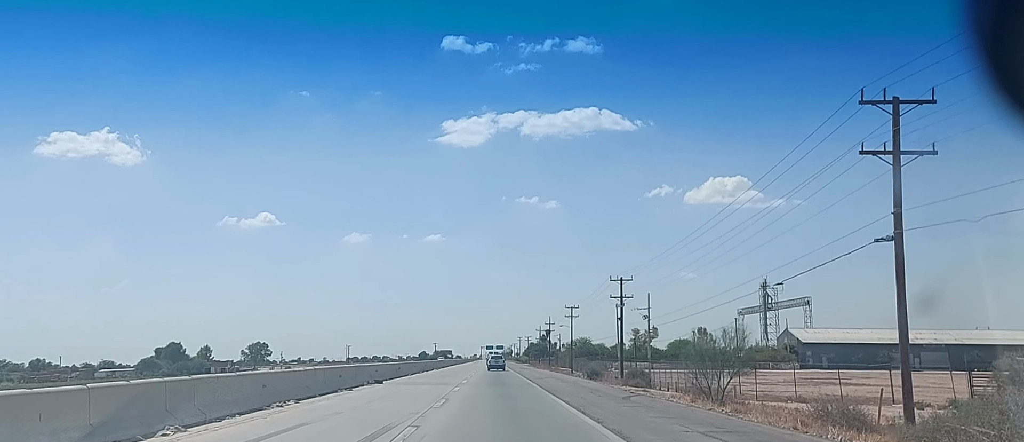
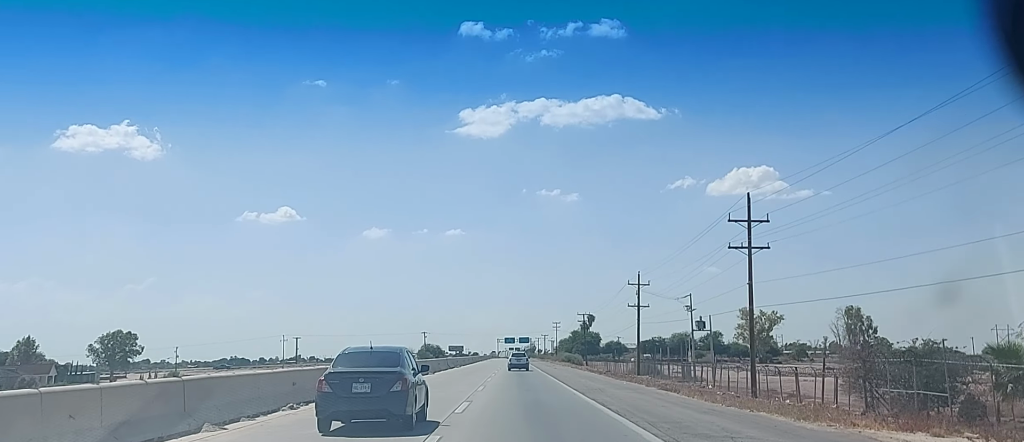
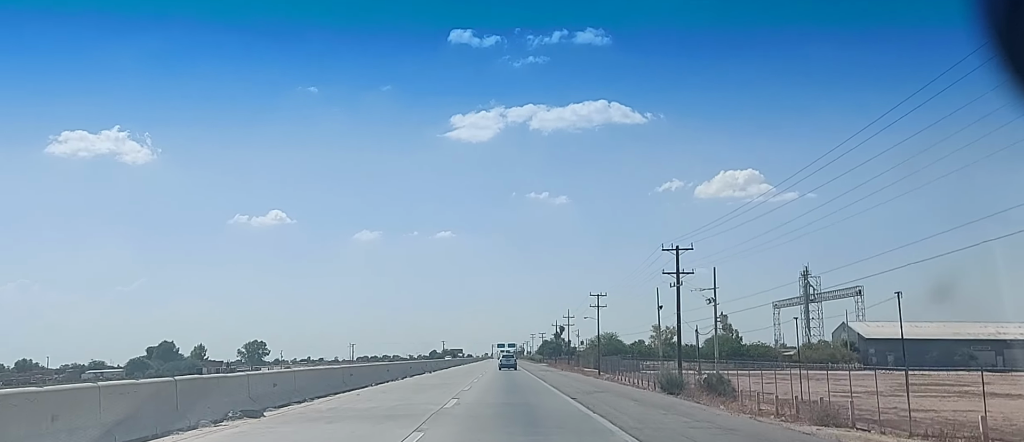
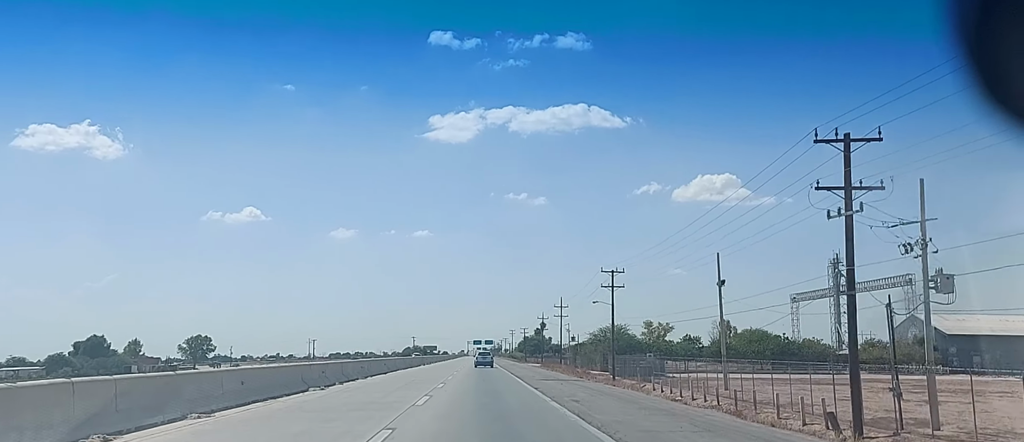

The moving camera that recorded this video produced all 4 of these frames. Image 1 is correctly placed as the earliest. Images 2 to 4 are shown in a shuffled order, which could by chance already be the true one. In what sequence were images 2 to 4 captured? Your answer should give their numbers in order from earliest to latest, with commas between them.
3, 4, 2
